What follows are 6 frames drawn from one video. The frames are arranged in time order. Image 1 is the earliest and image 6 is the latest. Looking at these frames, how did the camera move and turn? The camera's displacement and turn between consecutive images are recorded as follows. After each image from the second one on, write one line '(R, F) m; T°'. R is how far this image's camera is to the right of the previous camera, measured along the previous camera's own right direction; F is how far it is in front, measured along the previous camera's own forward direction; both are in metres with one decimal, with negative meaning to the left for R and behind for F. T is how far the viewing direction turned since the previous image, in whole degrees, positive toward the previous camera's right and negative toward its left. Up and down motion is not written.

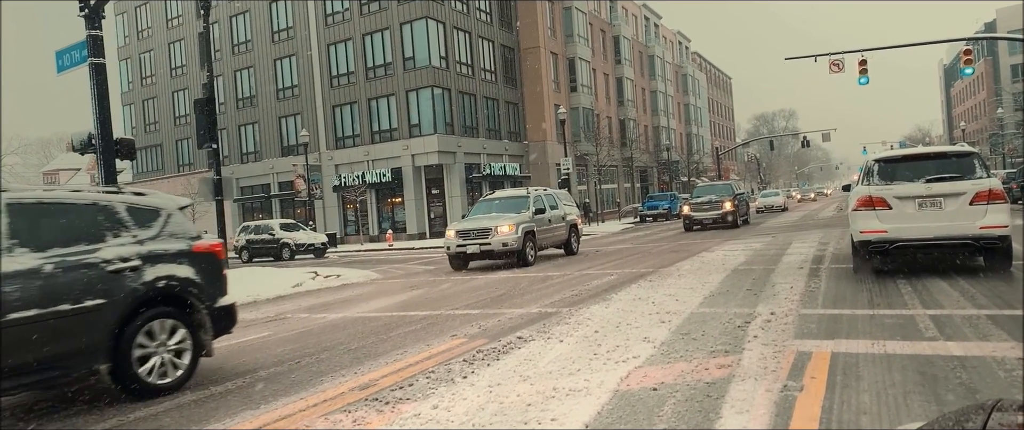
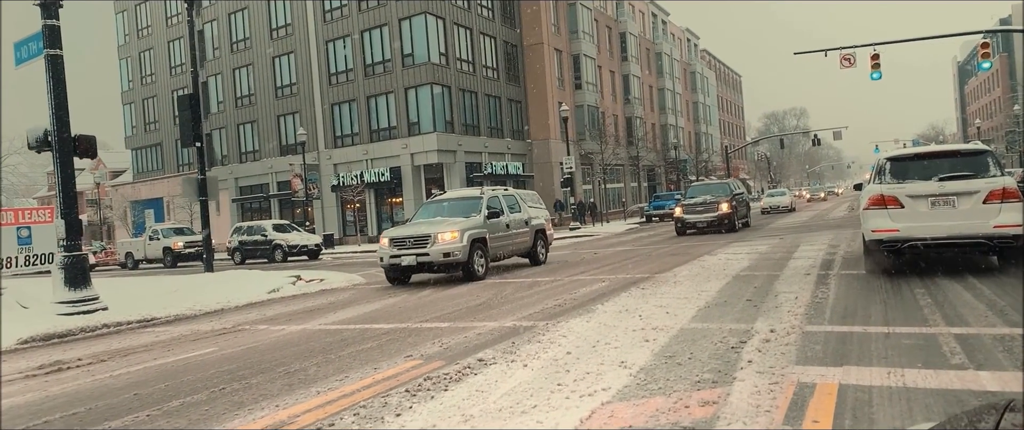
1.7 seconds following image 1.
(+0.4, +0.8) m; -1°
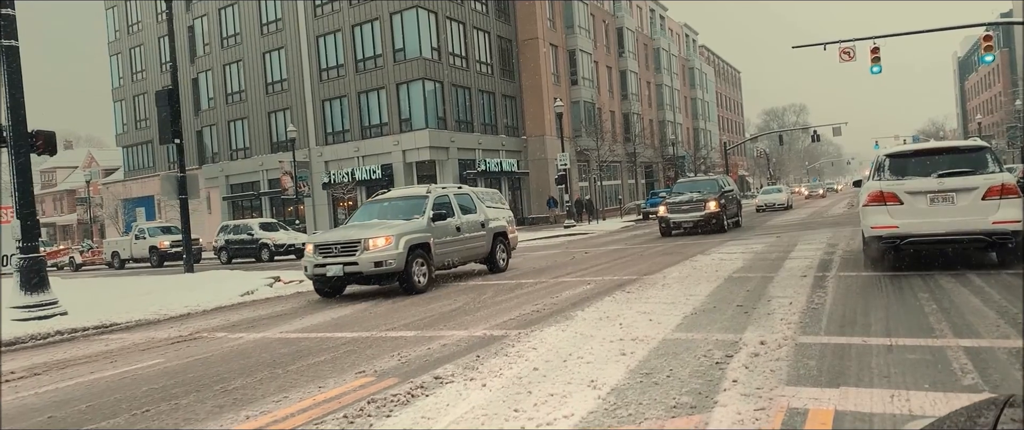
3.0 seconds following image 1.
(+0.3, +0.6) m; 0°
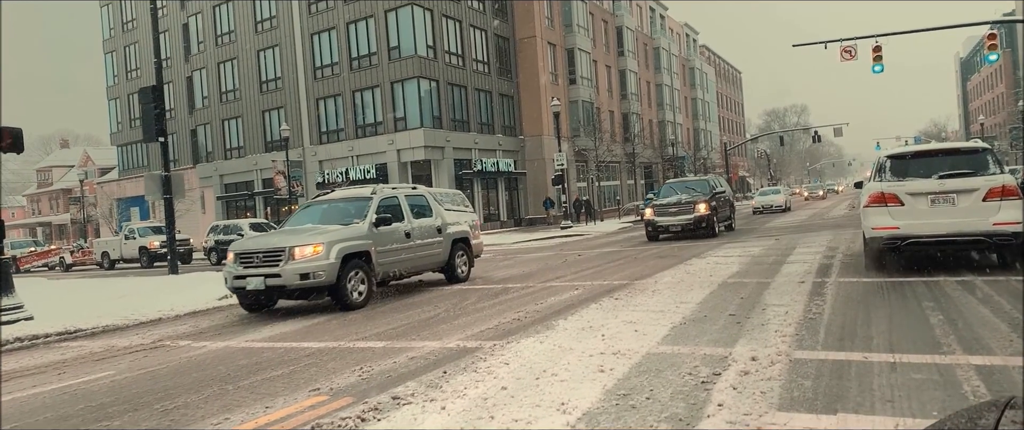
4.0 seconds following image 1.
(+0.2, +0.5) m; 0°
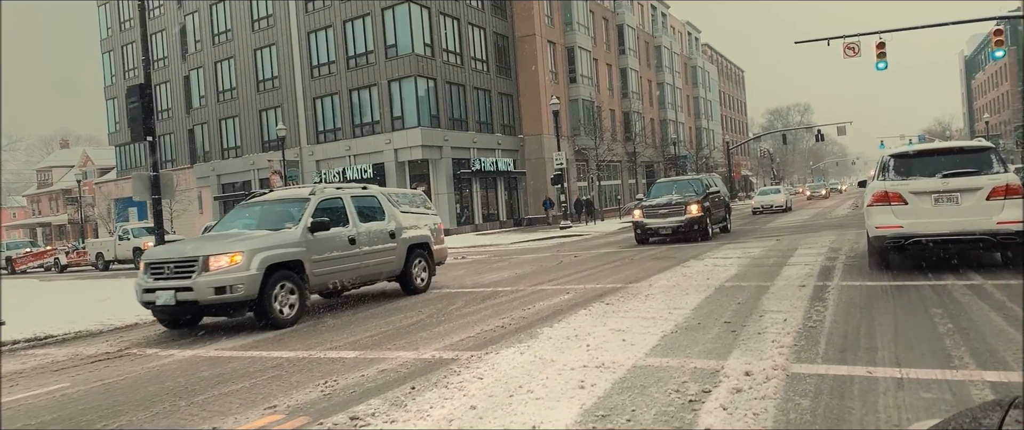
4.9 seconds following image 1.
(+0.2, +0.4) m; 0°
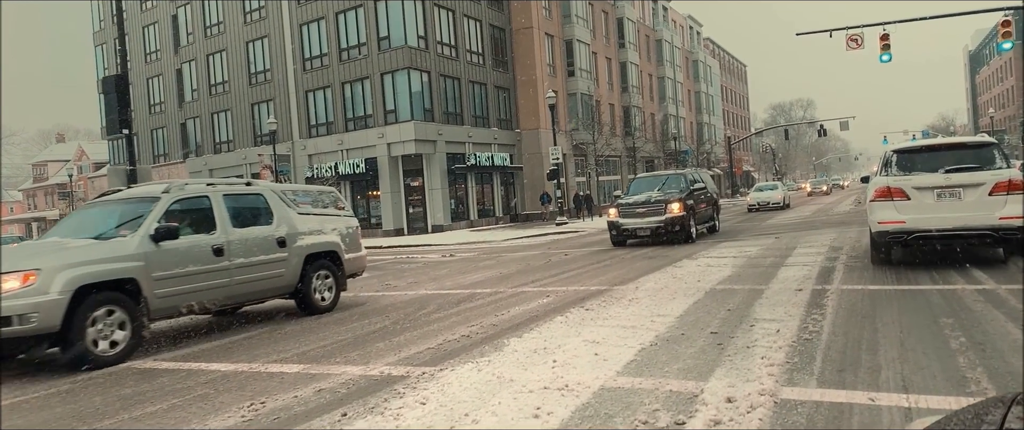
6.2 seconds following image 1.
(+0.4, +0.7) m; 0°
